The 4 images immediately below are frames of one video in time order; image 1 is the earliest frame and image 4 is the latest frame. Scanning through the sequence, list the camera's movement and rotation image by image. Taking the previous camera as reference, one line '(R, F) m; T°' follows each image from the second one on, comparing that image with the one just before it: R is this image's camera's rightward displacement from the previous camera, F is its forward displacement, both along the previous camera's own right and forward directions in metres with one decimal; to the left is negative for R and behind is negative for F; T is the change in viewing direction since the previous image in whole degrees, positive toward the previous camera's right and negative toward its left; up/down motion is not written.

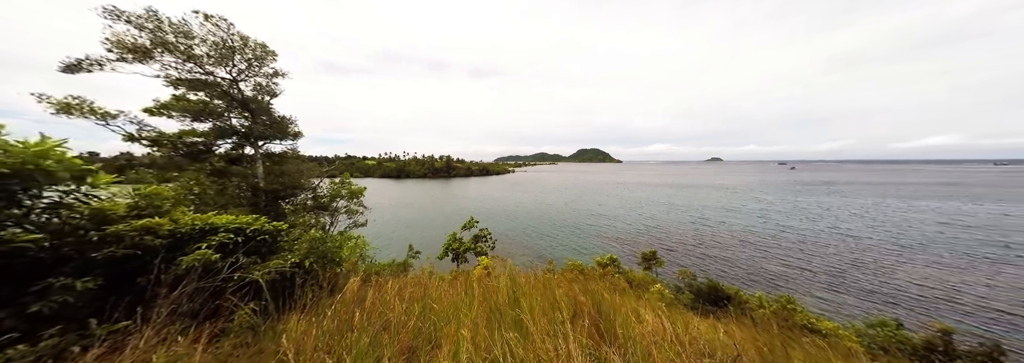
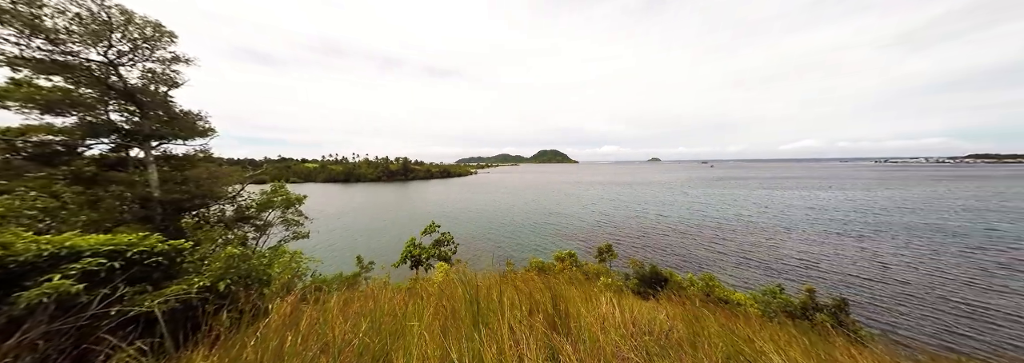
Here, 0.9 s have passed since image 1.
(+1.1, +0.6) m; +10°
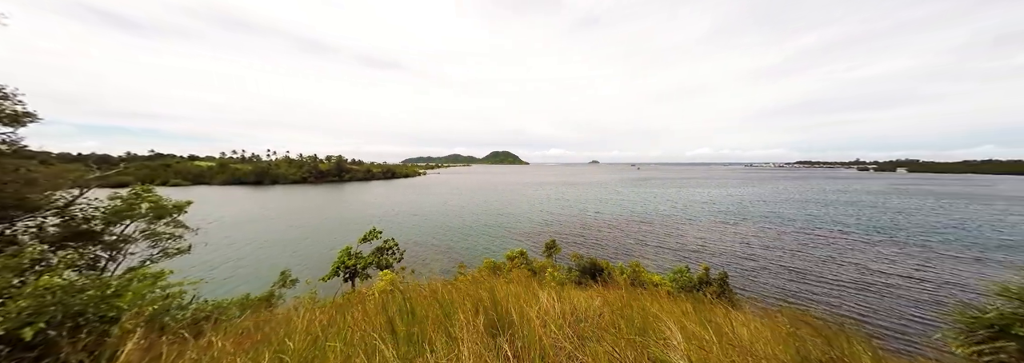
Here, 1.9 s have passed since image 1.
(+0.2, 0.0) m; +13°
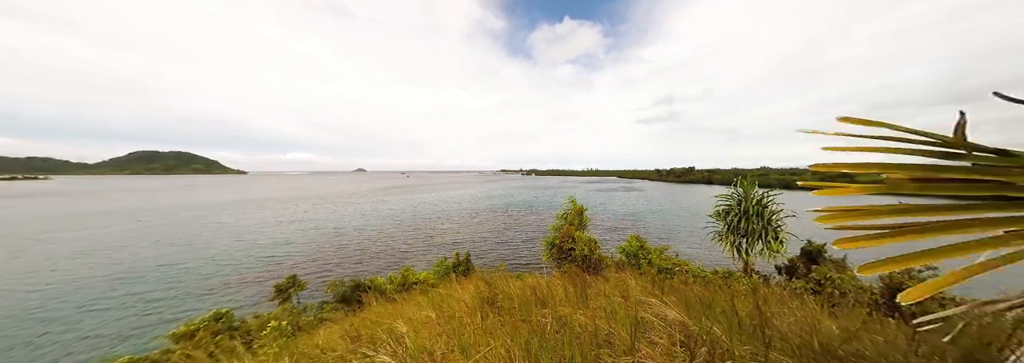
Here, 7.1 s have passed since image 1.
(+0.1, -0.8) m; +51°
